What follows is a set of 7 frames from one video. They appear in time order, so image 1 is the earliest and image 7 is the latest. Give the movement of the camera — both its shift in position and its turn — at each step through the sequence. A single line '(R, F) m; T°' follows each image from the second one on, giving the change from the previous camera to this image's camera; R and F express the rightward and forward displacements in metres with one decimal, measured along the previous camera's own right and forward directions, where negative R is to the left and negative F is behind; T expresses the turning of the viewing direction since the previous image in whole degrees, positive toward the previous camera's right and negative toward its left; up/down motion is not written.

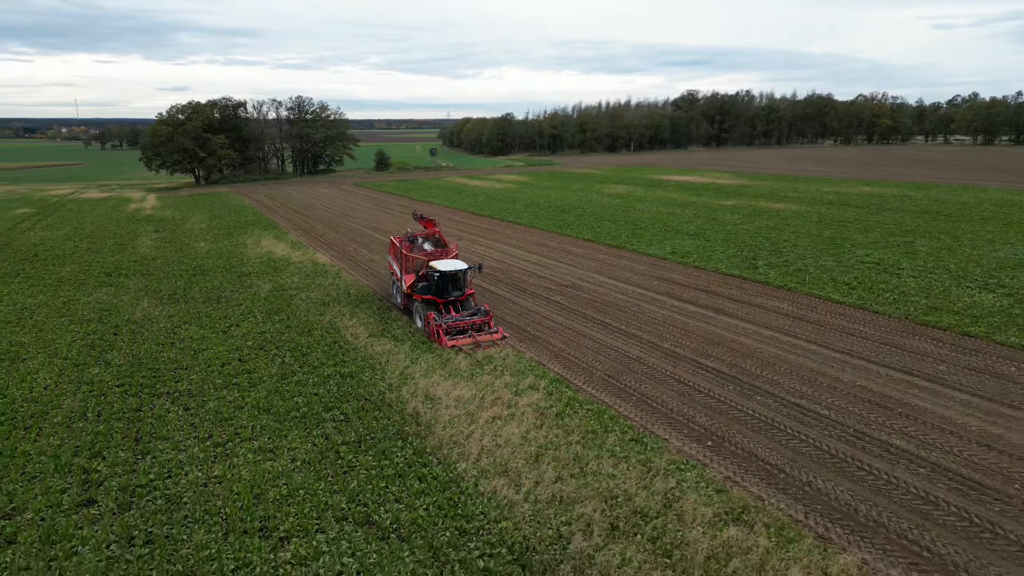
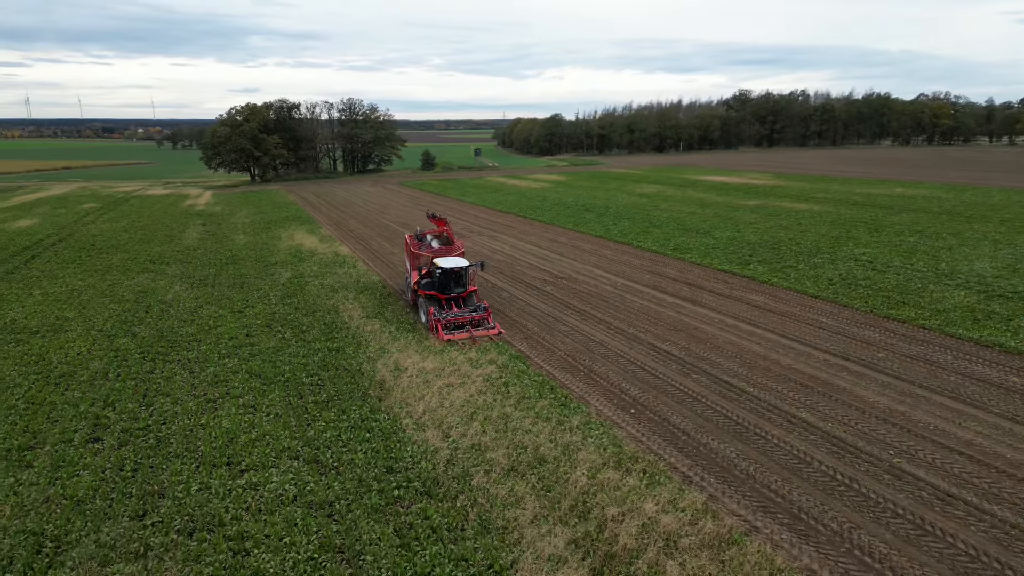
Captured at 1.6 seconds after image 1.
(+1.6, -1.2) m; -4°
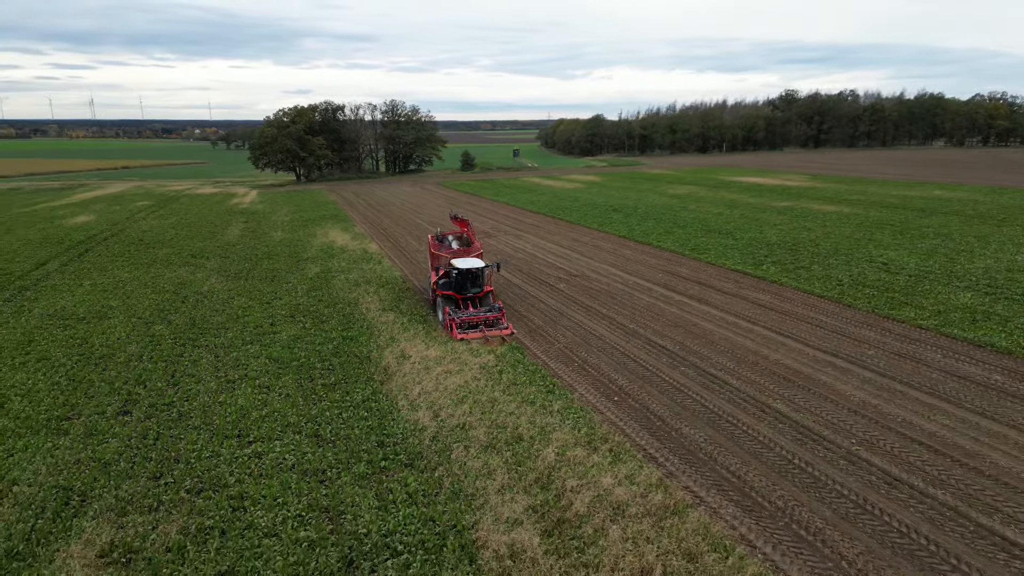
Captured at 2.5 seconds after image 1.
(+0.8, -0.7) m; -3°
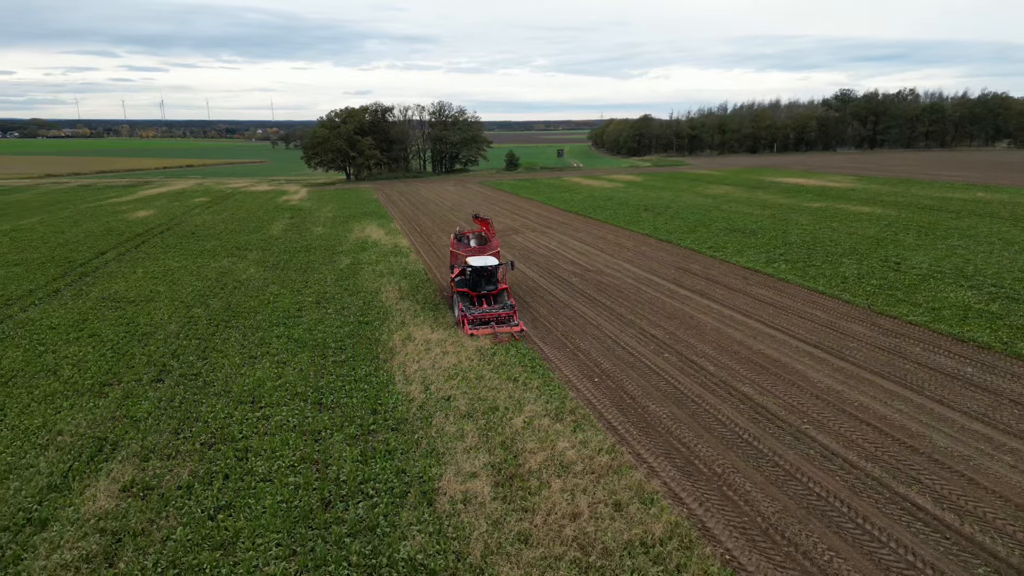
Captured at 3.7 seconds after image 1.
(+1.0, -1.0) m; -4°
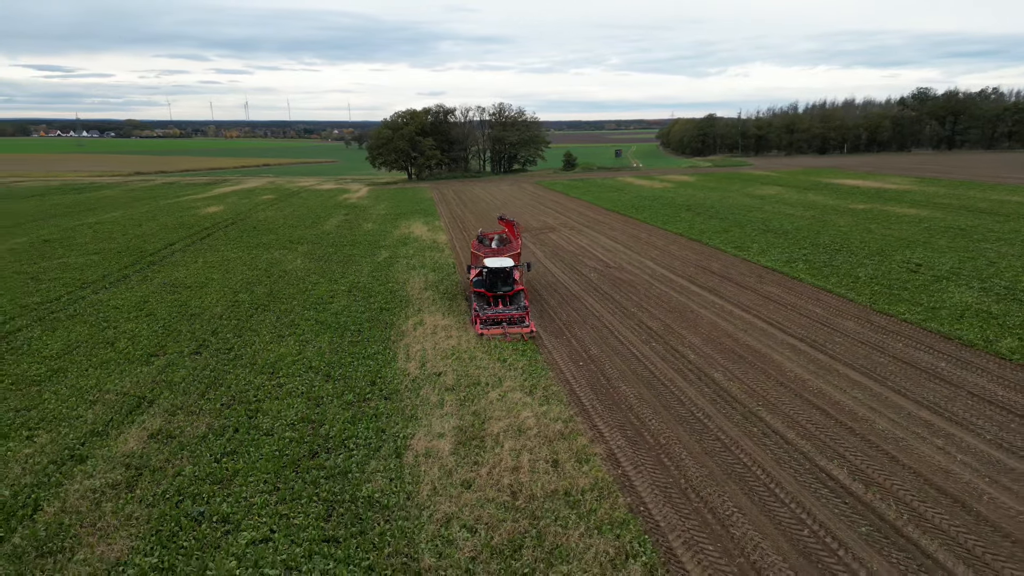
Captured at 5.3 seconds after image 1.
(+1.3, -1.1) m; -5°
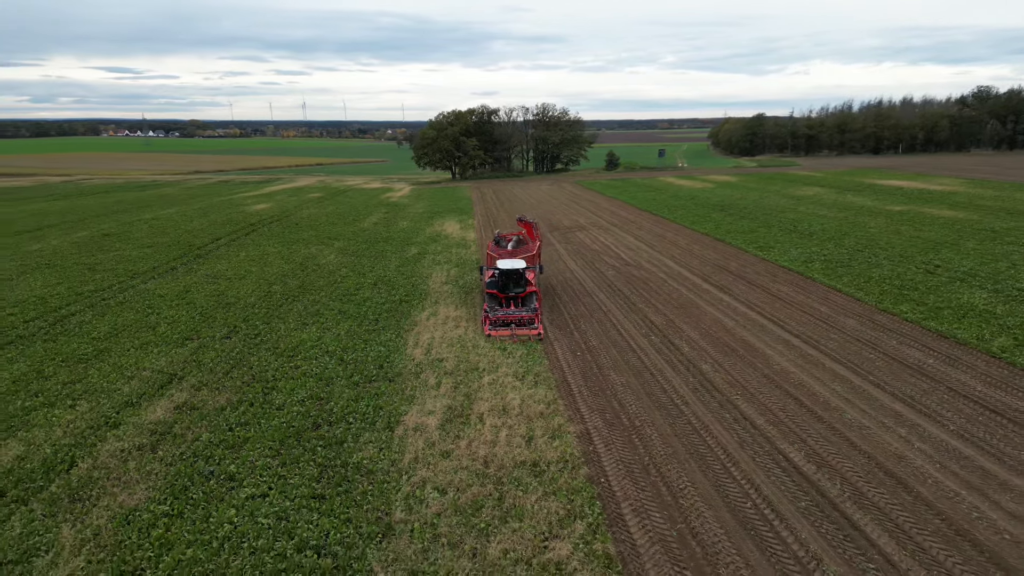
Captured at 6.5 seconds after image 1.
(+0.9, -0.8) m; -4°
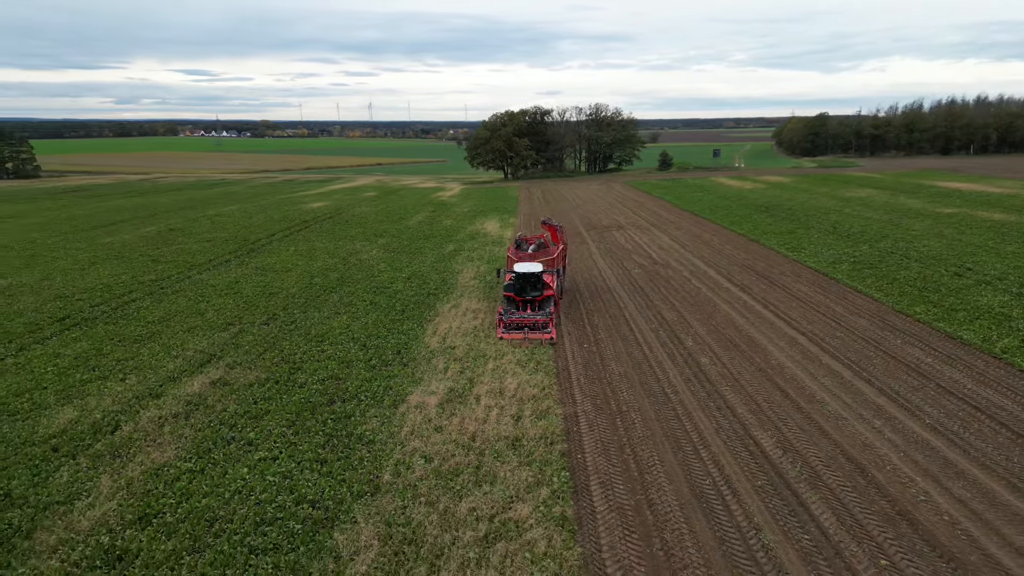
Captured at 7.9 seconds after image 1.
(+0.9, -0.8) m; -5°
